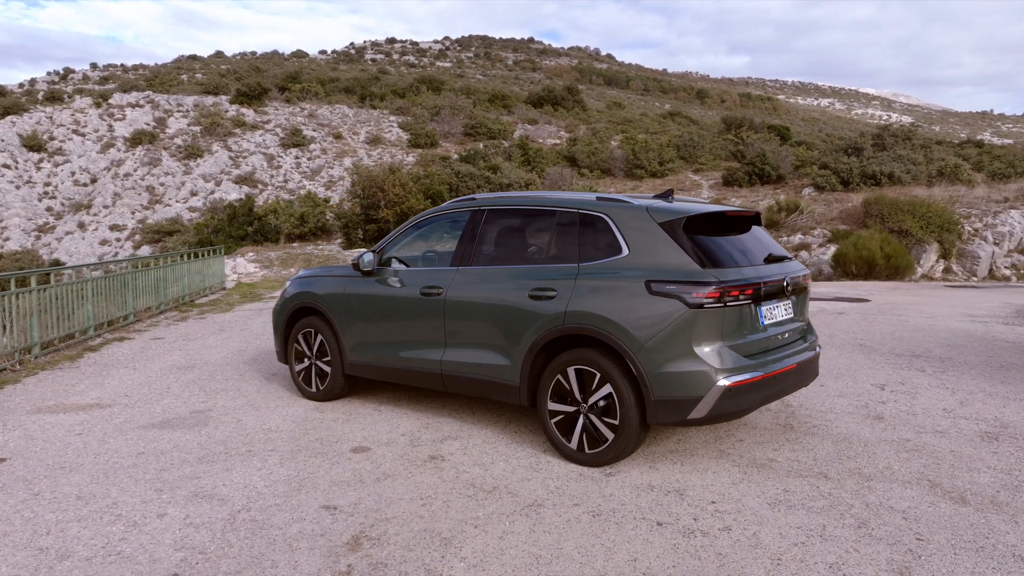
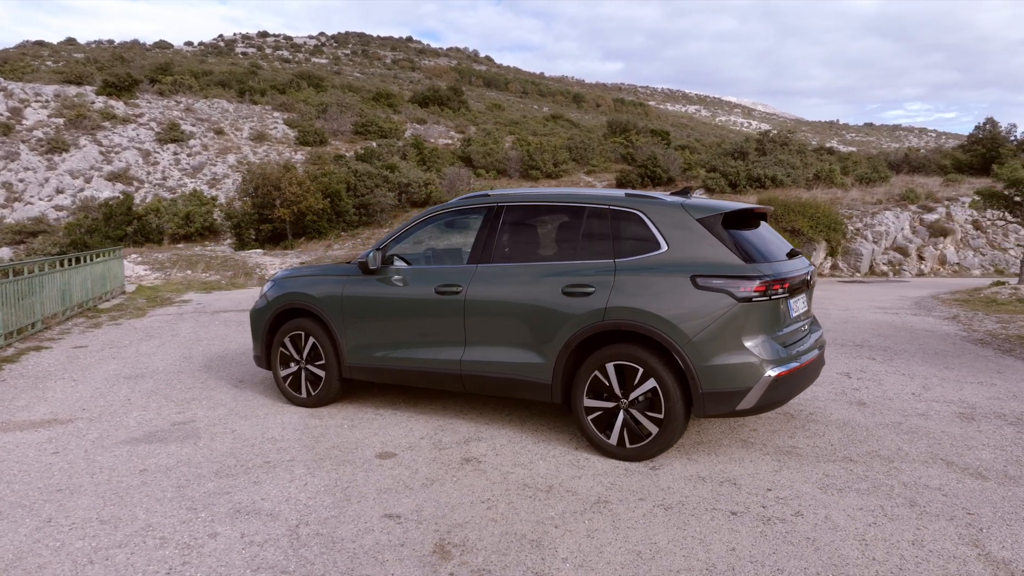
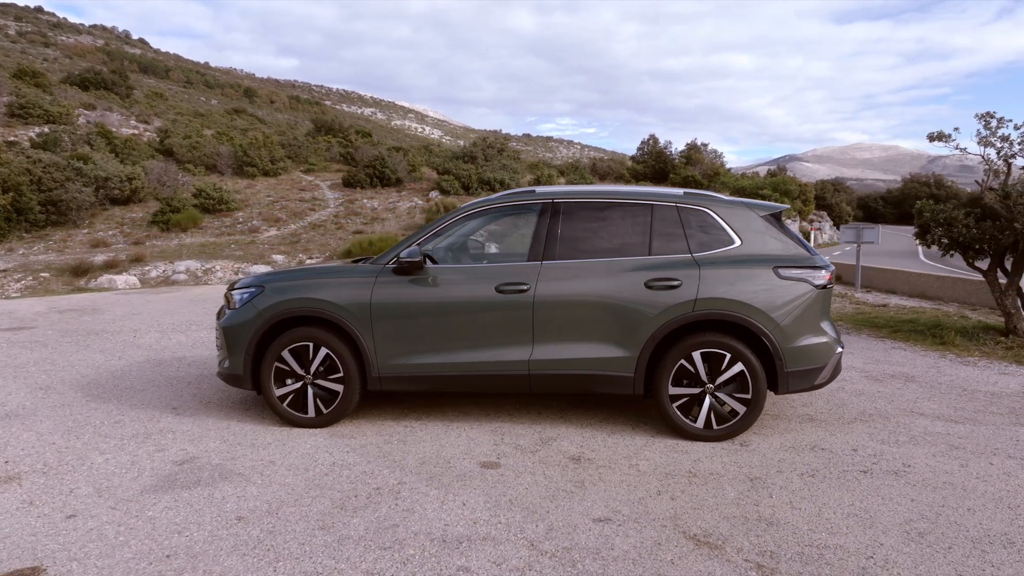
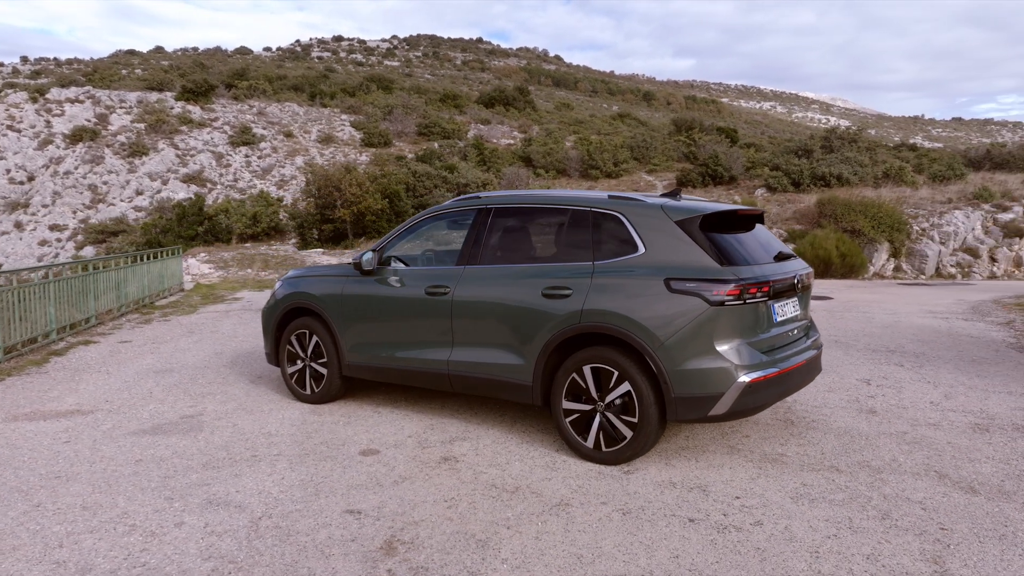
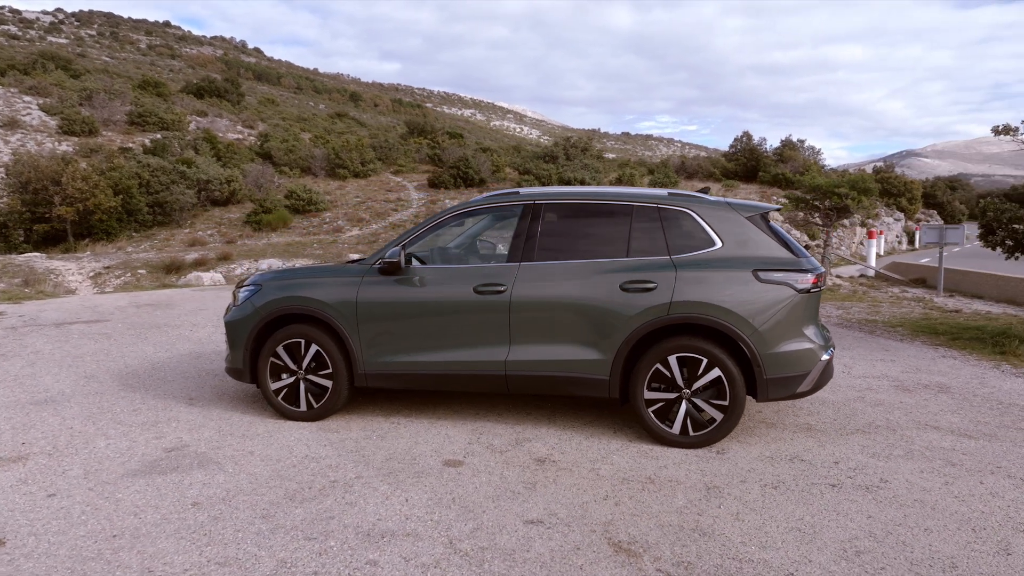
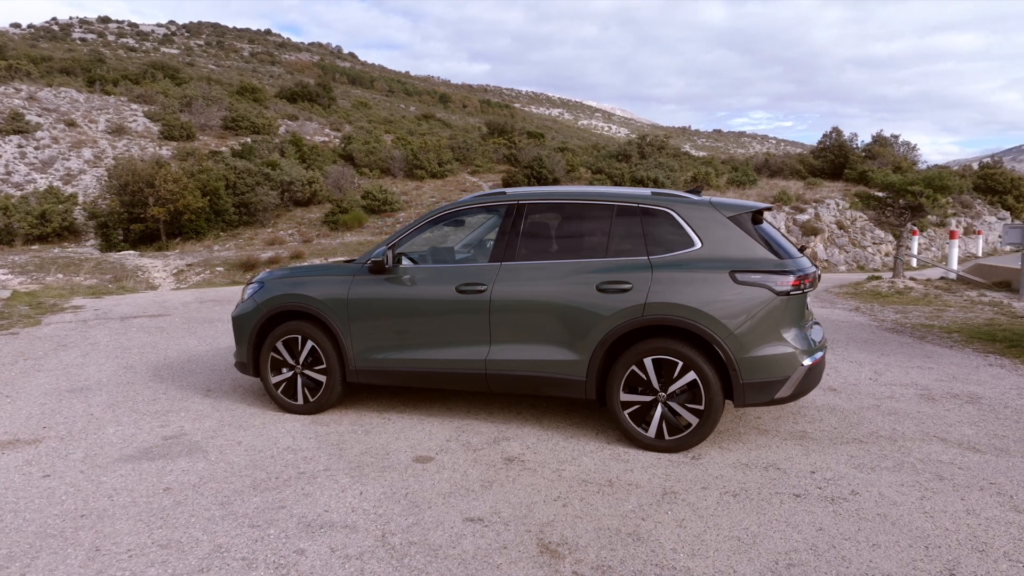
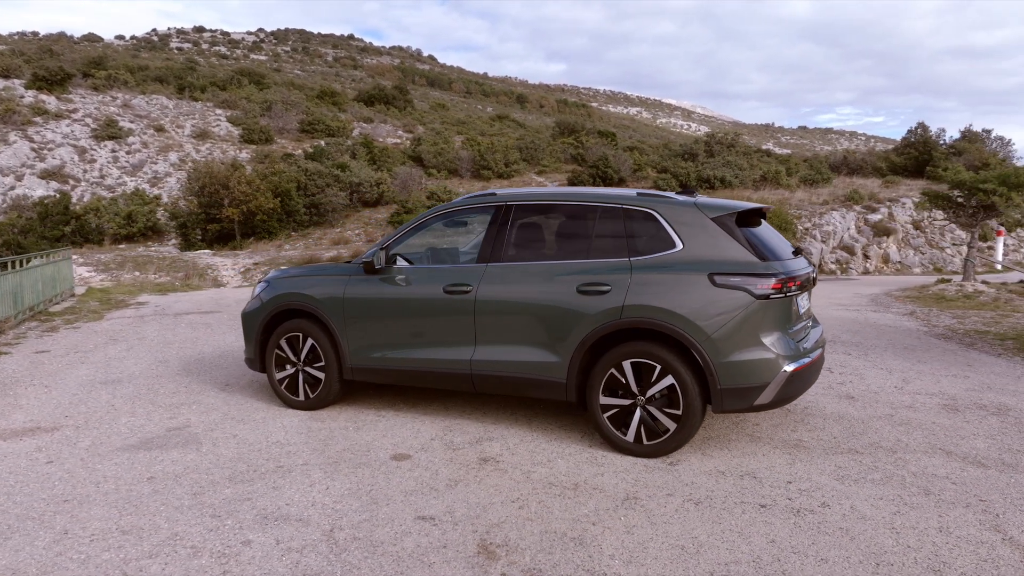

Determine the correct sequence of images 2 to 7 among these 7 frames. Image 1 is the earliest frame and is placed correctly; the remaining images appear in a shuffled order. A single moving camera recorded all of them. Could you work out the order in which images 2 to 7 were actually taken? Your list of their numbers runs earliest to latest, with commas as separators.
4, 2, 7, 6, 5, 3
